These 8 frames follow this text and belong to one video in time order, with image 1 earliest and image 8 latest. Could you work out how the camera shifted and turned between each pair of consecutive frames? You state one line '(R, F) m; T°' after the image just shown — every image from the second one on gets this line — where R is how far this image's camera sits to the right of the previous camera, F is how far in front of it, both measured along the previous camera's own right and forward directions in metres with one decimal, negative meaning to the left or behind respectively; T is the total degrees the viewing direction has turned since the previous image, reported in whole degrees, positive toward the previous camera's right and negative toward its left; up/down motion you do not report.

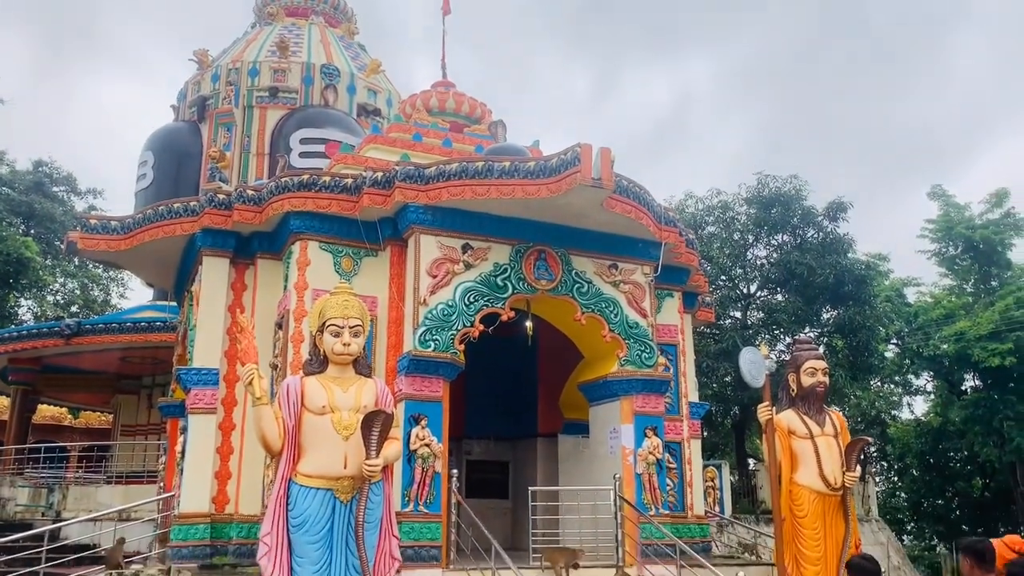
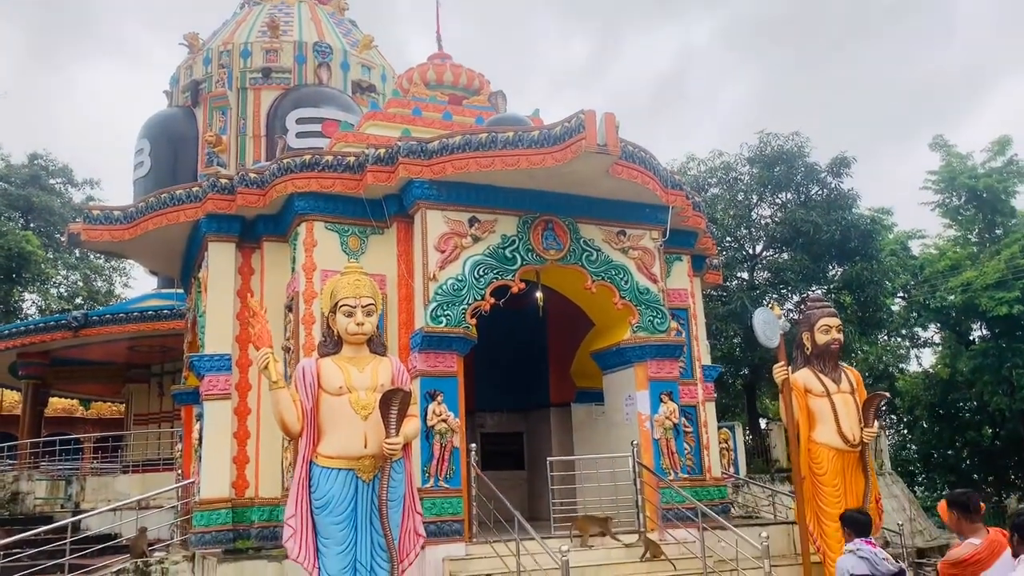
(-0.1, +0.1) m; 0°
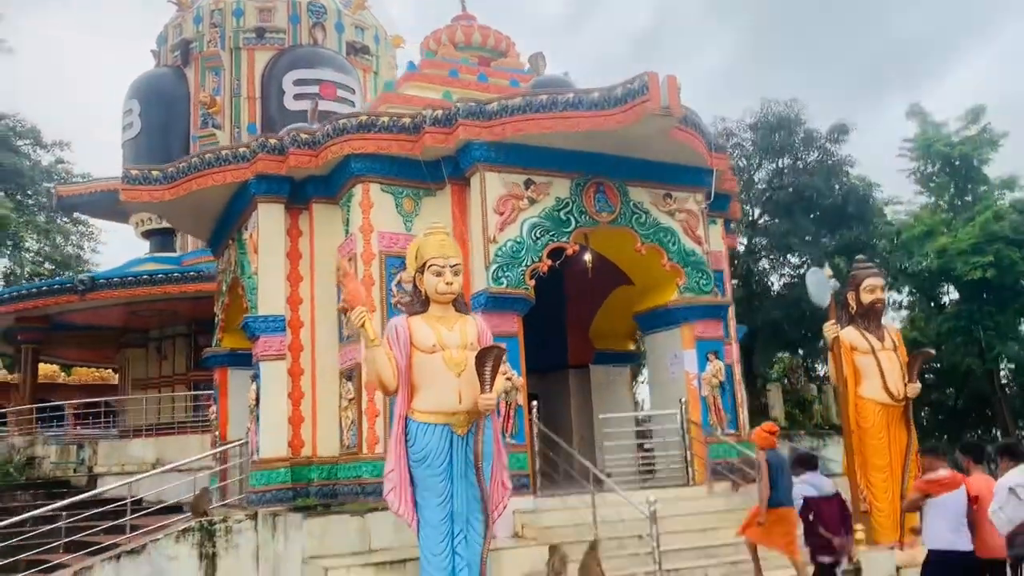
(-1.0, -0.1) m; +3°
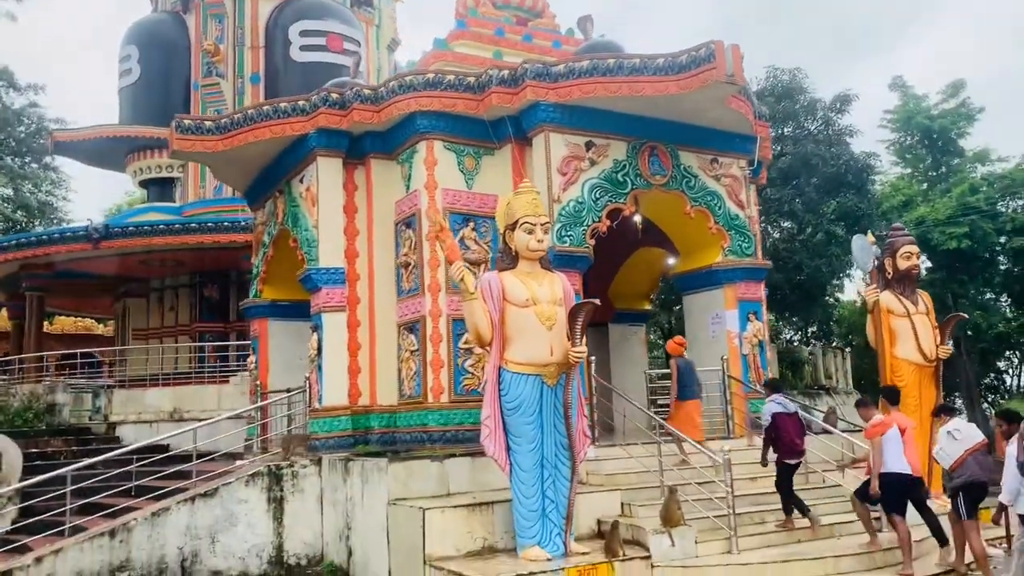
(-1.0, -0.2) m; +3°
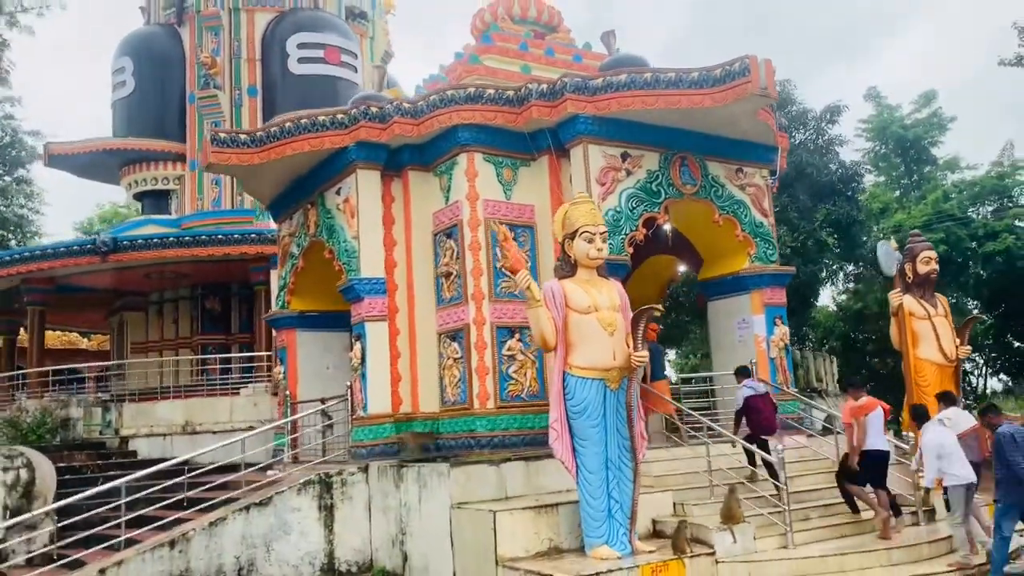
(-0.8, -0.2) m; +2°
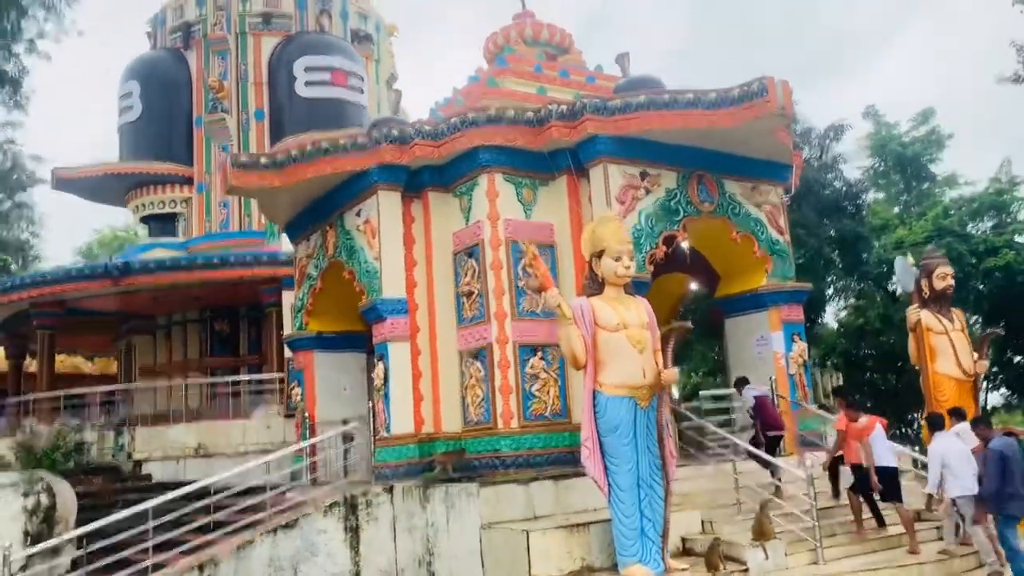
(-0.3, -0.1) m; 0°
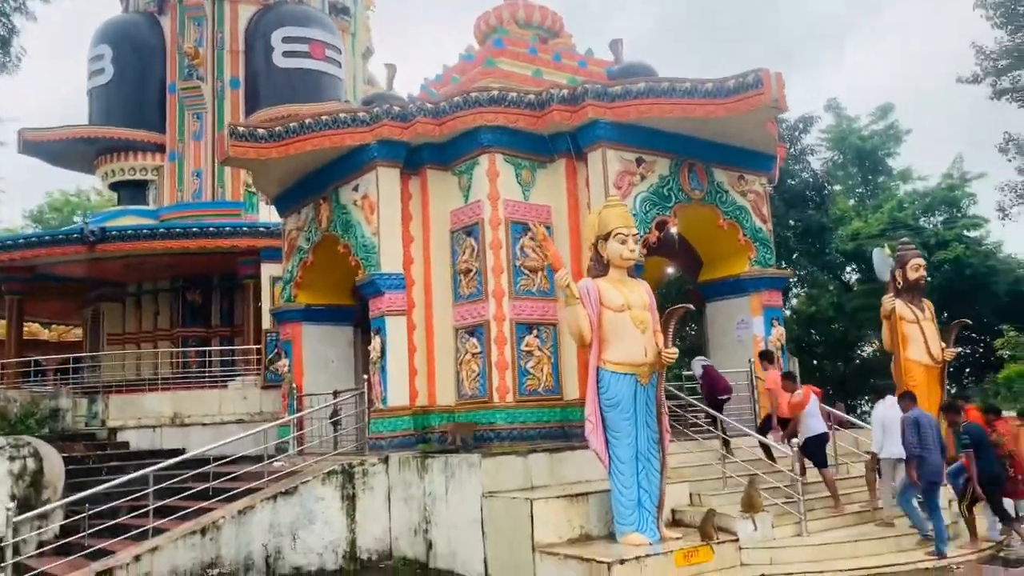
(-0.5, -0.2) m; +3°
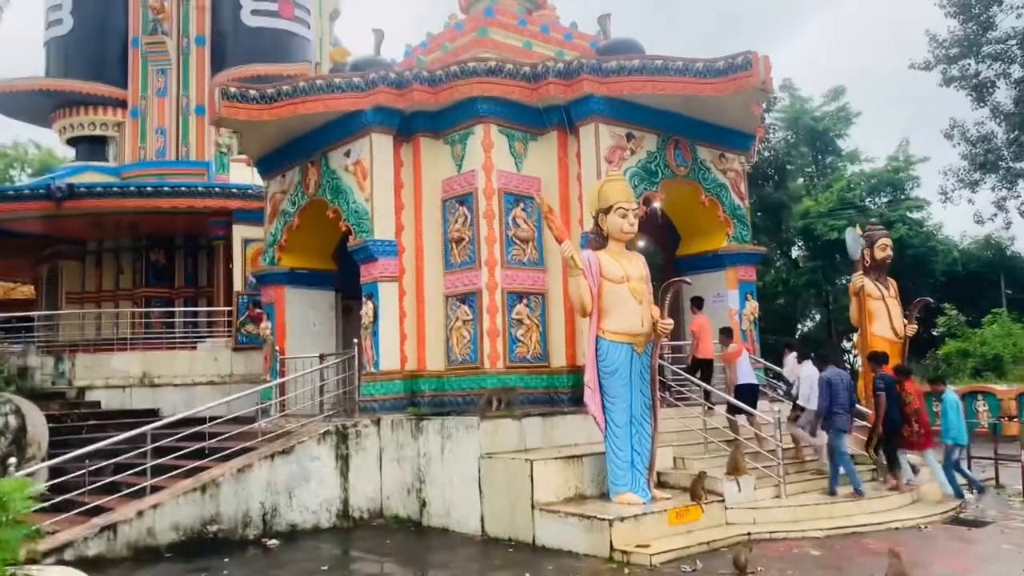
(-0.5, -0.2) m; +4°
